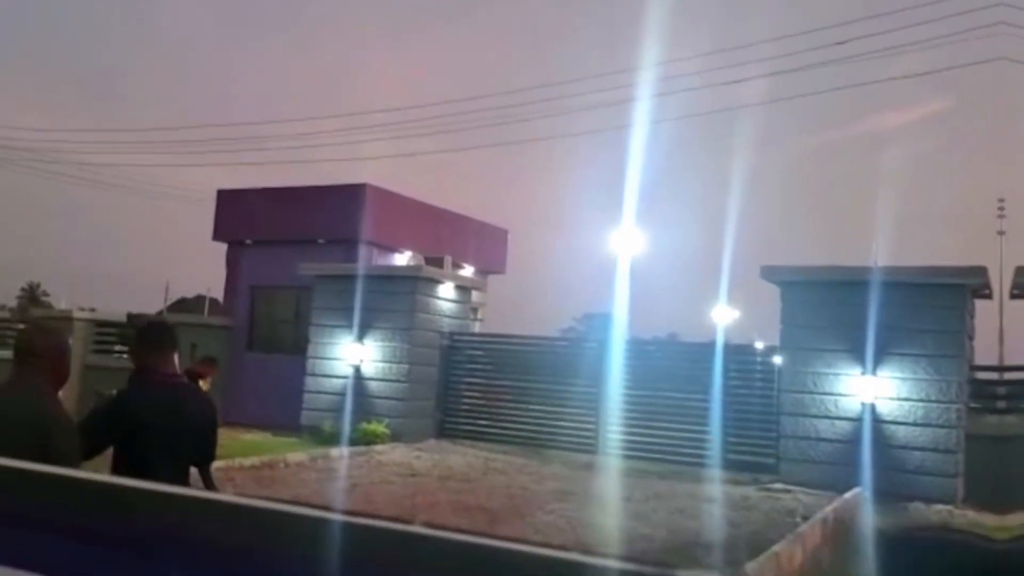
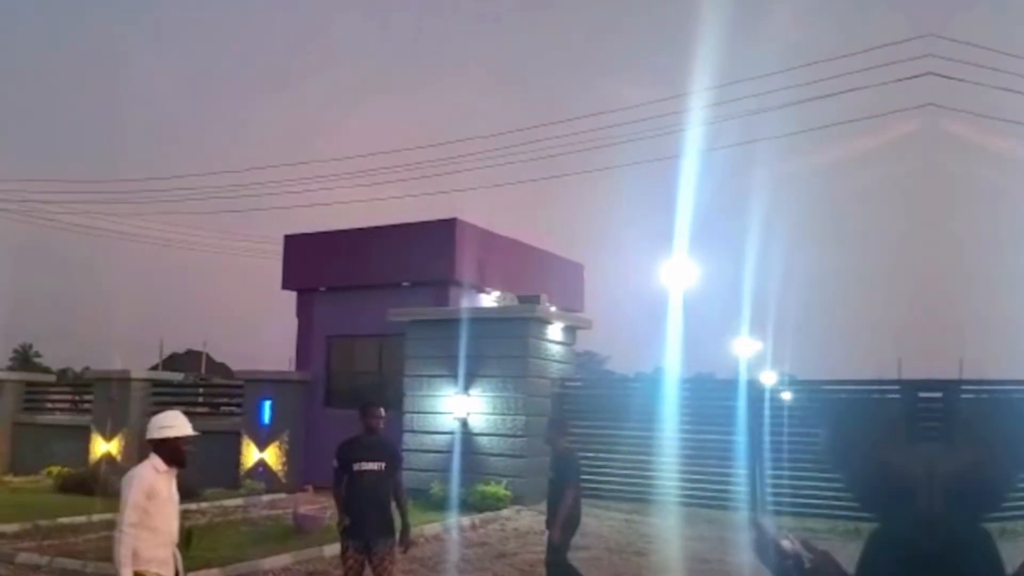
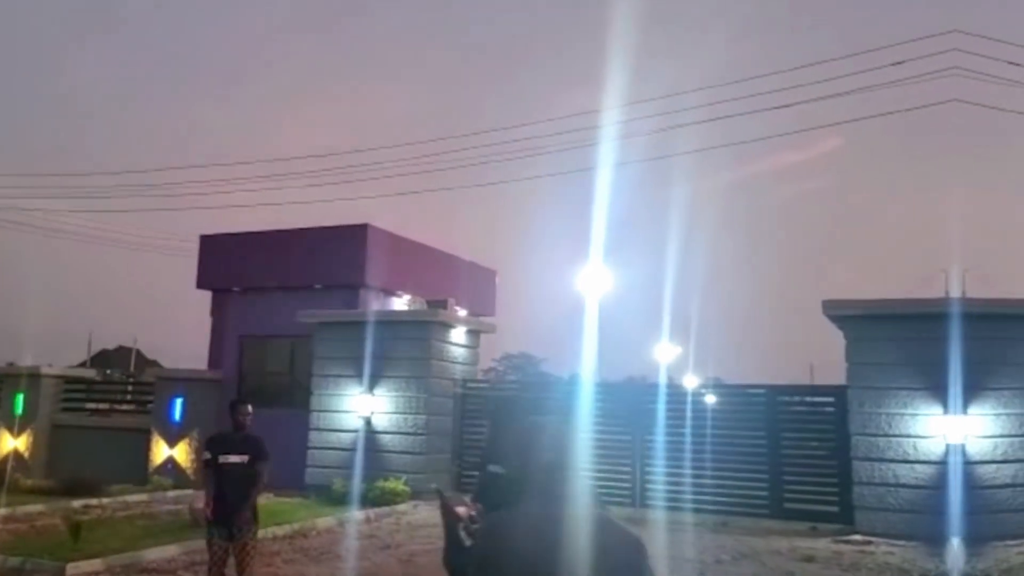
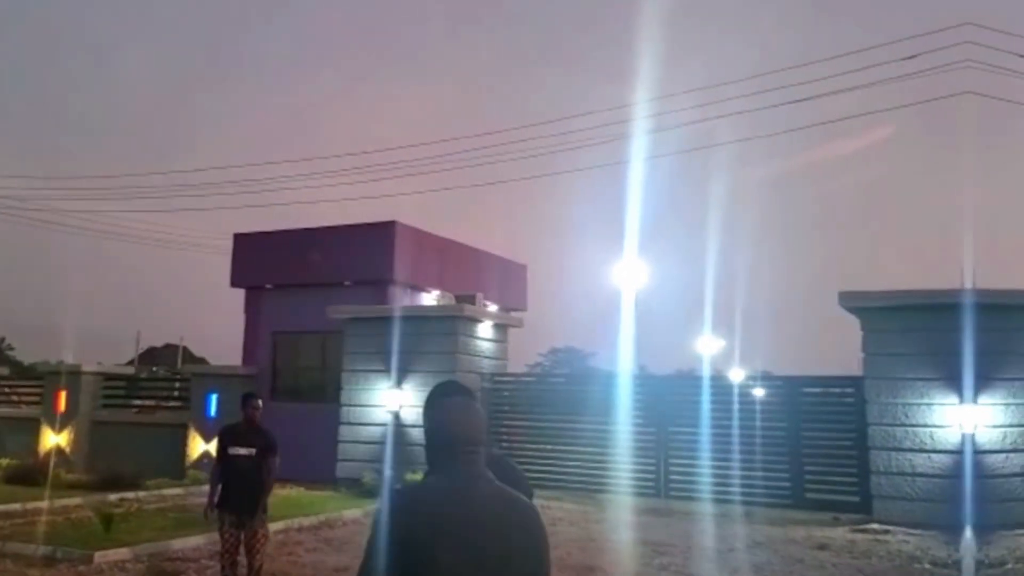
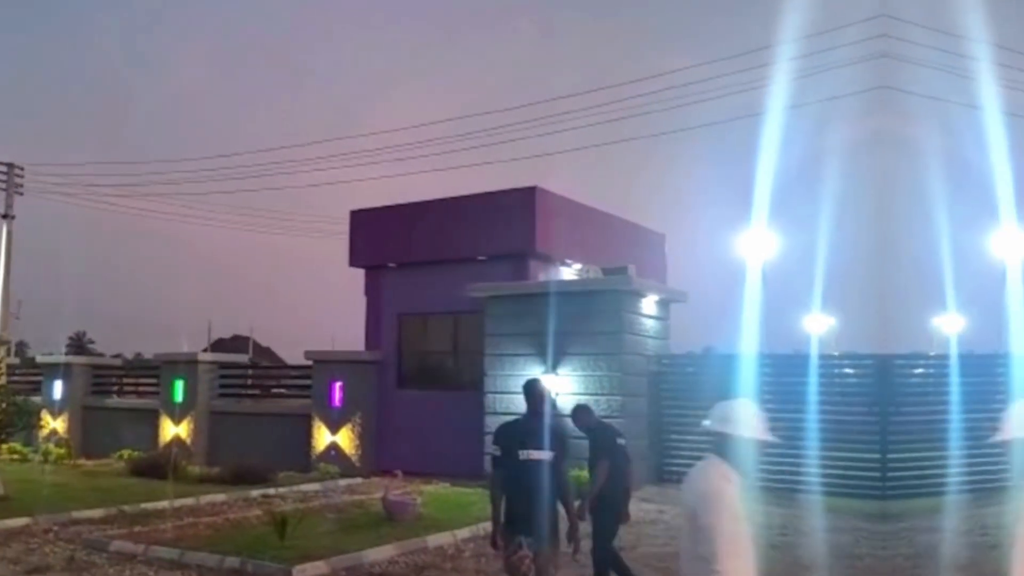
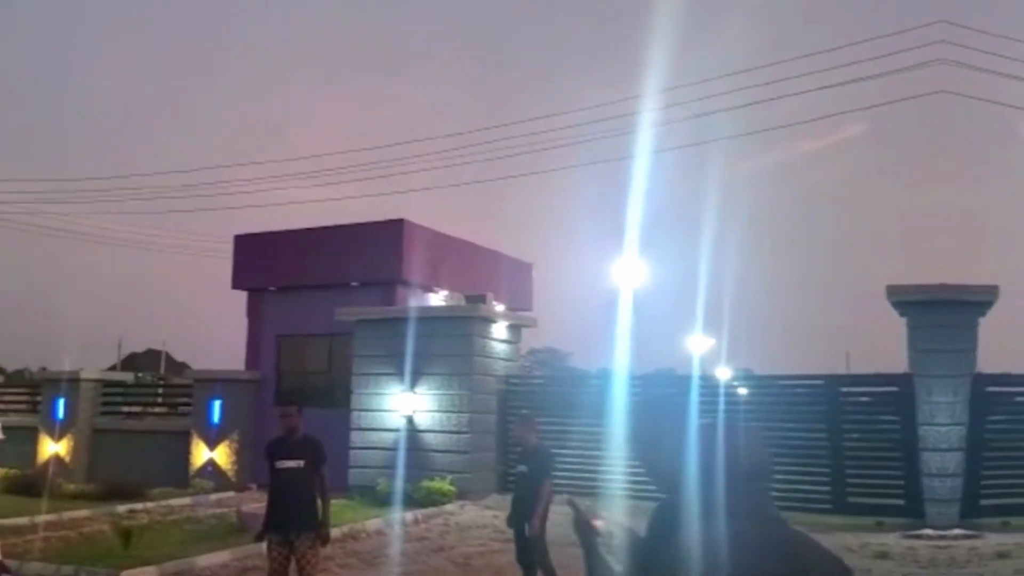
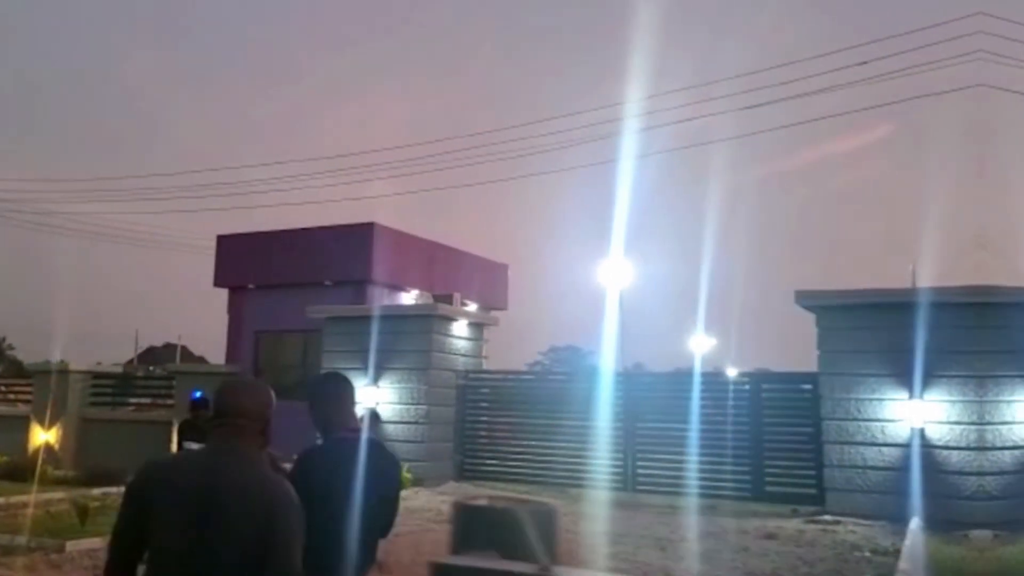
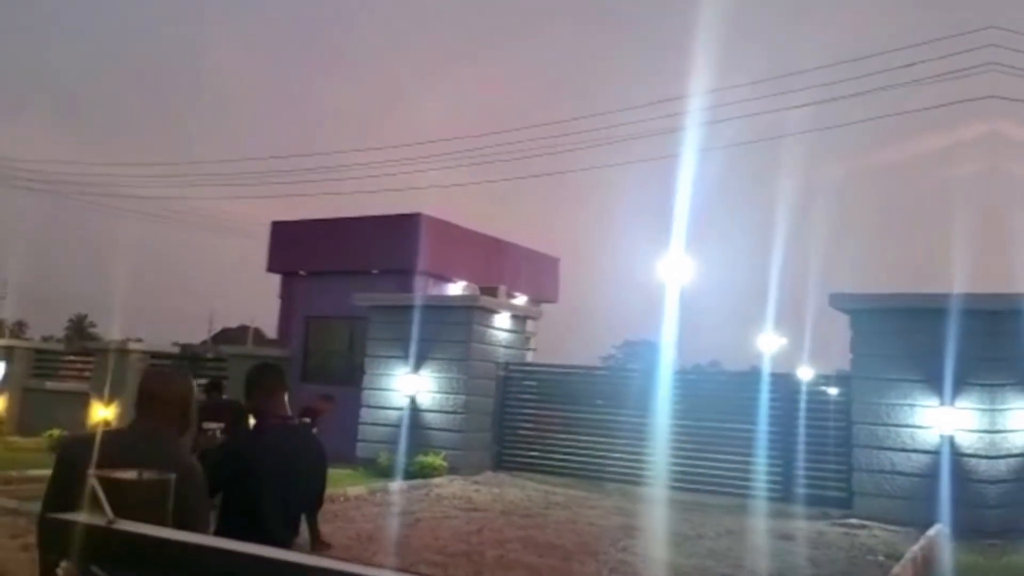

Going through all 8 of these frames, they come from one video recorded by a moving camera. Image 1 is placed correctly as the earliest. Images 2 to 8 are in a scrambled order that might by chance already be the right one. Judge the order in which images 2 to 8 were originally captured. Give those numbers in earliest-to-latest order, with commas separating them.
8, 7, 4, 3, 6, 2, 5
